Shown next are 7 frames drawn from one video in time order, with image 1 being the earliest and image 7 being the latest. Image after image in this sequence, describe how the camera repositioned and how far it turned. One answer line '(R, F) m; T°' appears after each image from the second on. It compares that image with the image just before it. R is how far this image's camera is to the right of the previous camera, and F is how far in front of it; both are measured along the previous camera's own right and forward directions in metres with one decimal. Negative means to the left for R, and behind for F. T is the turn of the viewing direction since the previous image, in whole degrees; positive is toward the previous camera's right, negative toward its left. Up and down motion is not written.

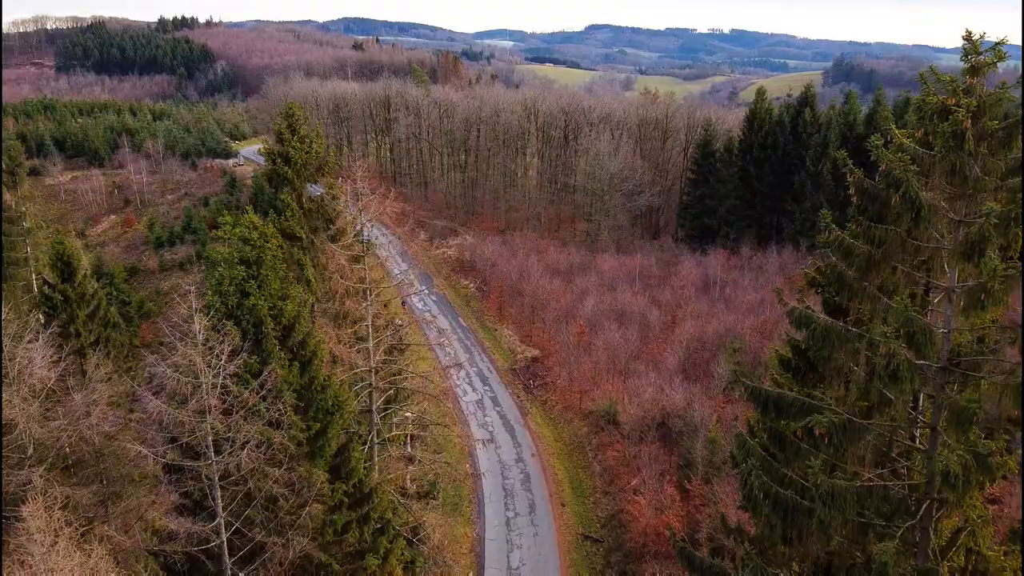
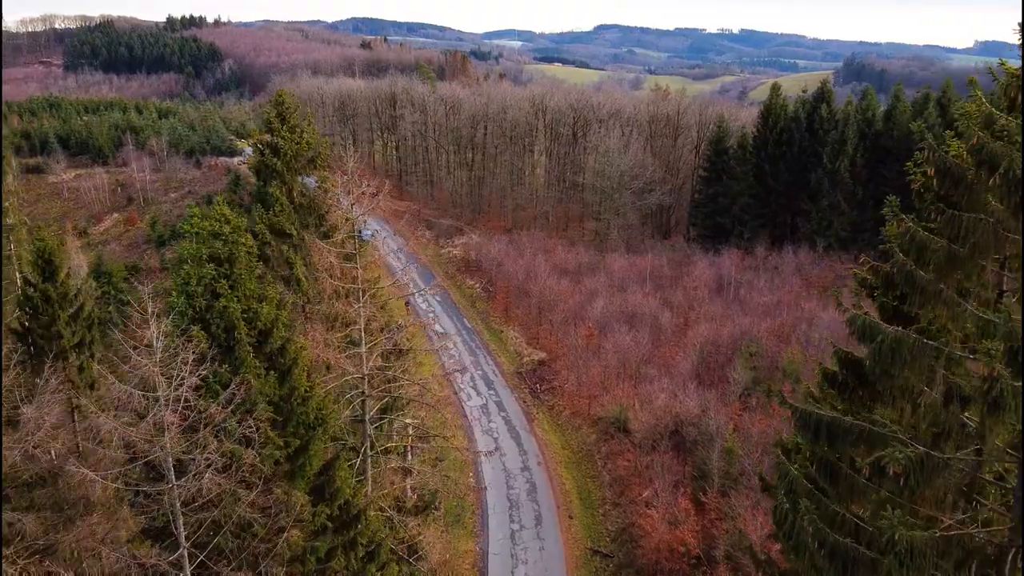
(+0.1, +1.2) m; -1°
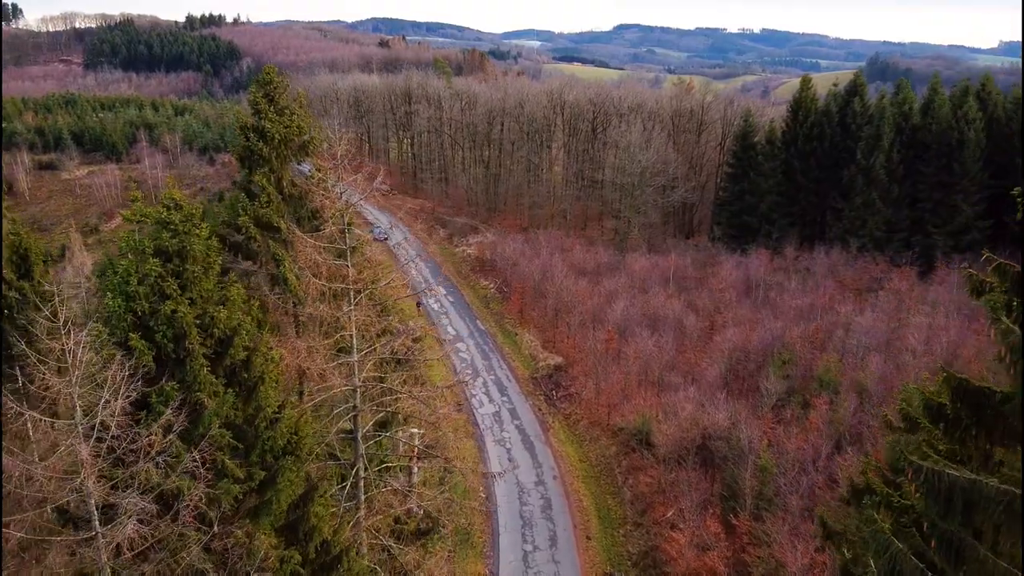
(+0.1, +1.8) m; -2°
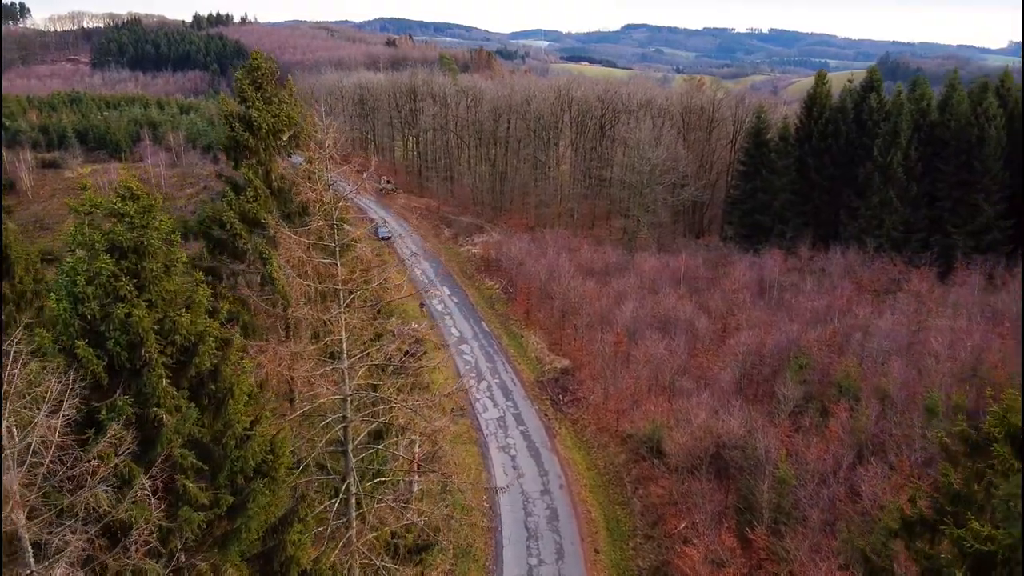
(+0.1, +1.0) m; -1°
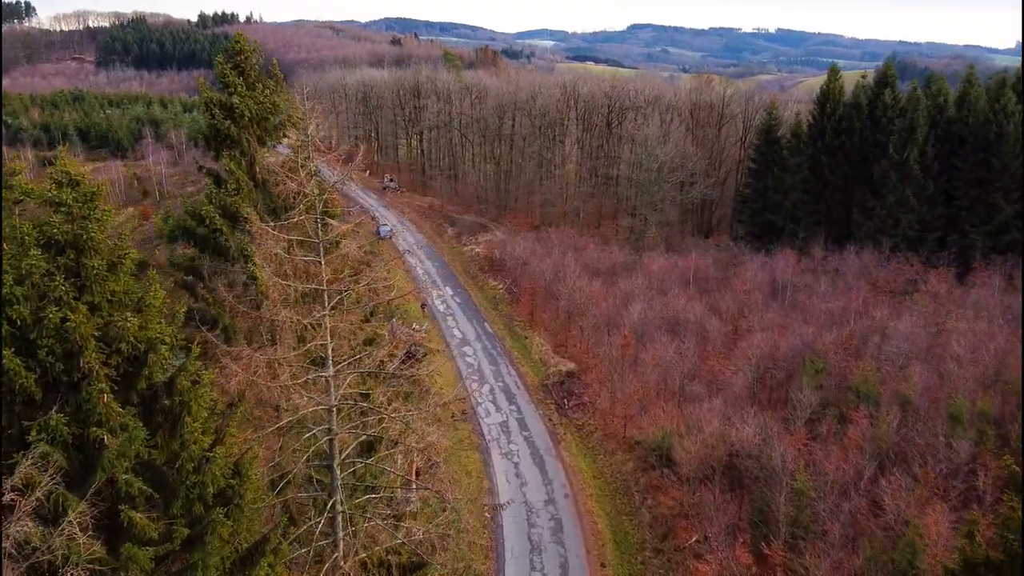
(+0.1, +1.0) m; -1°
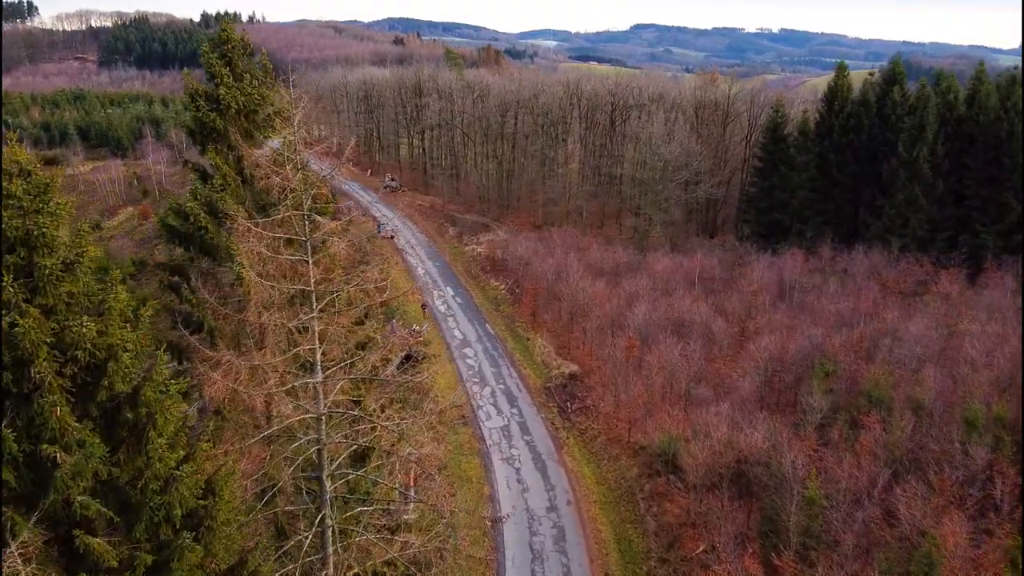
(+0.1, +0.6) m; 0°
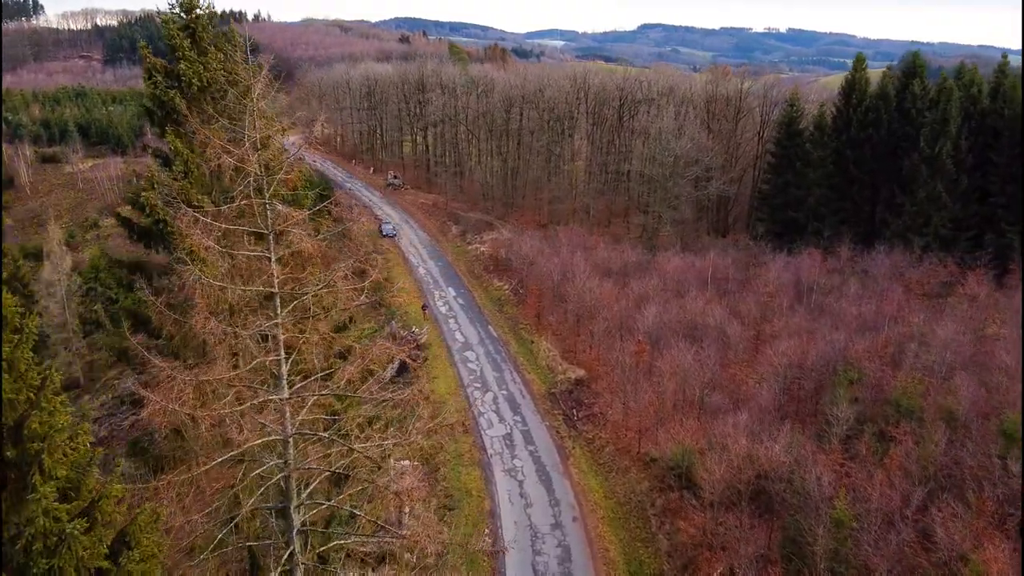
(+0.1, +1.4) m; -1°
